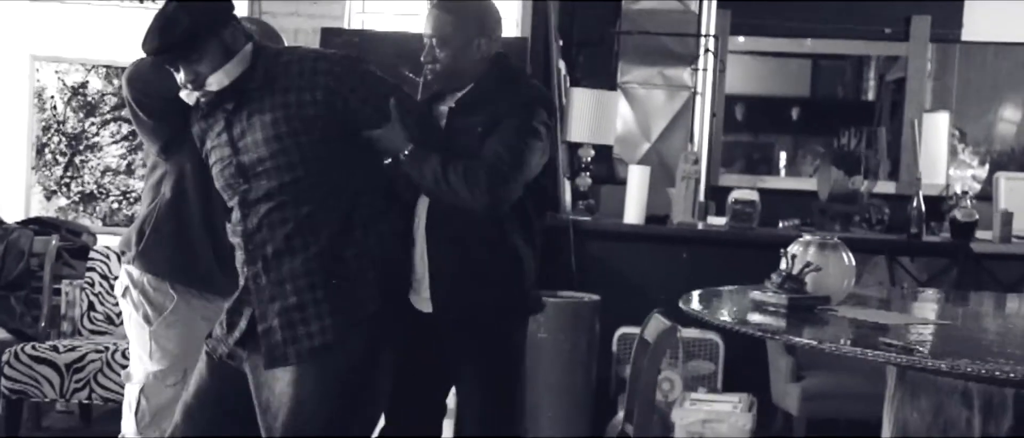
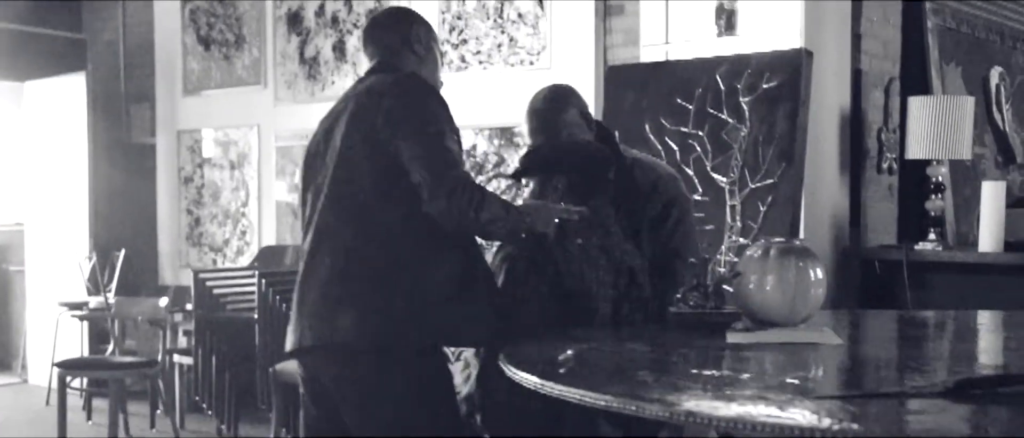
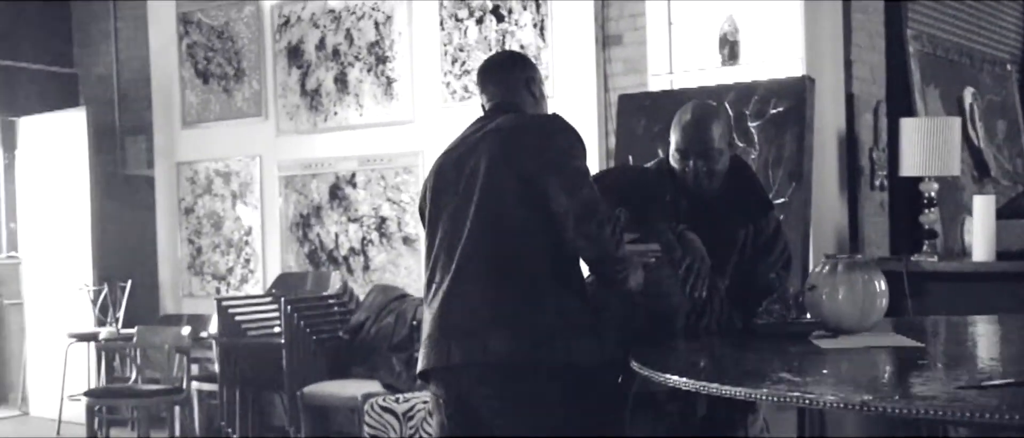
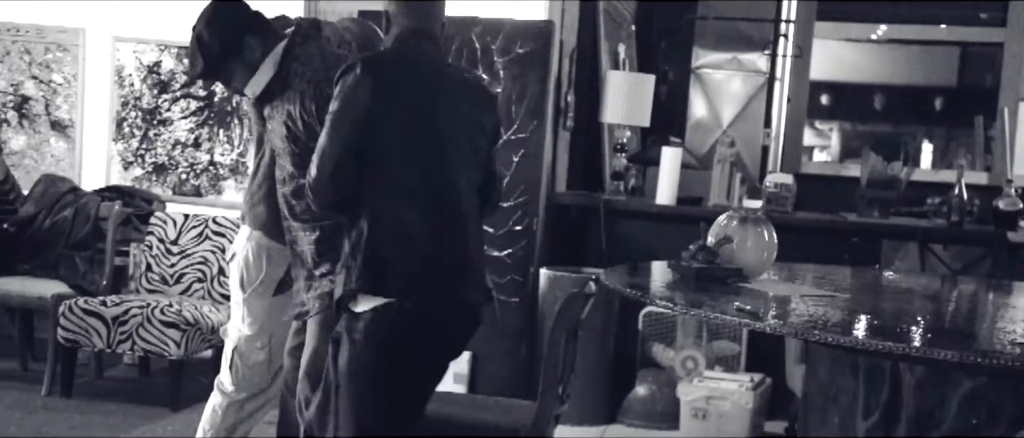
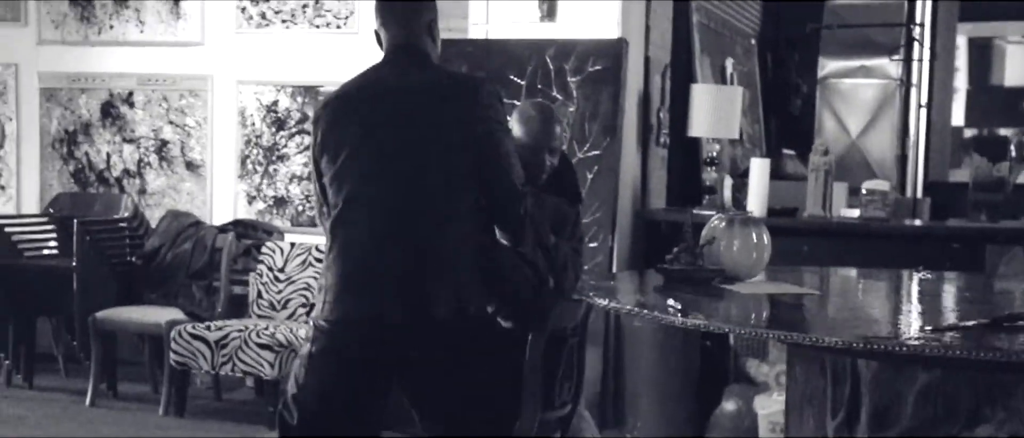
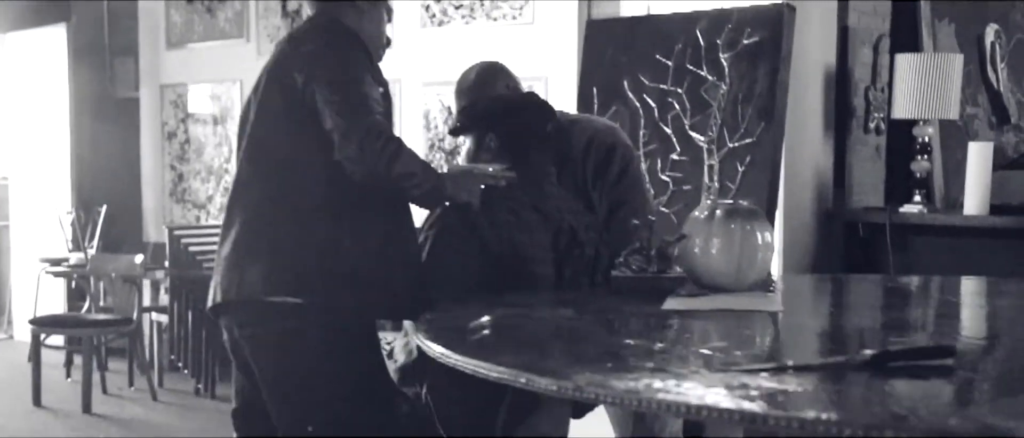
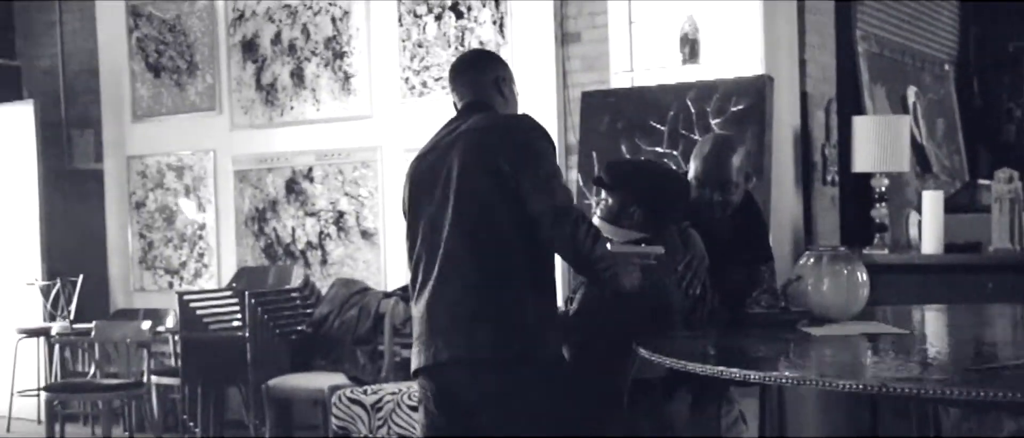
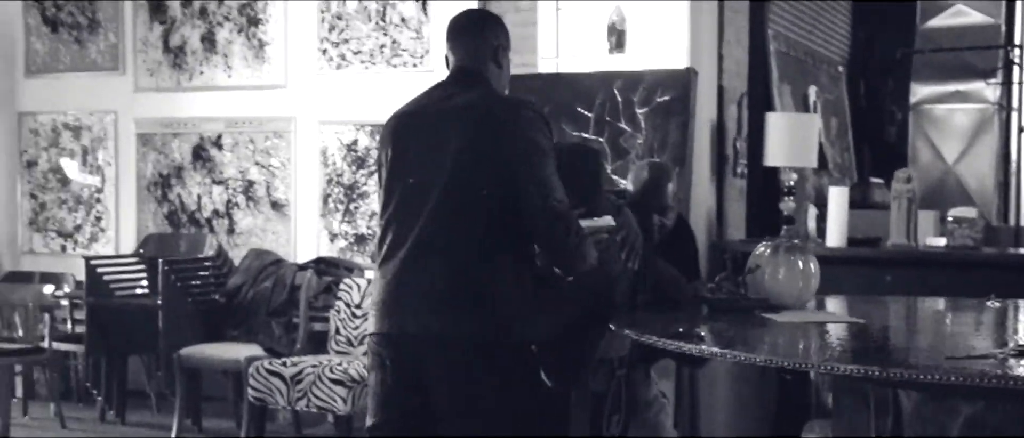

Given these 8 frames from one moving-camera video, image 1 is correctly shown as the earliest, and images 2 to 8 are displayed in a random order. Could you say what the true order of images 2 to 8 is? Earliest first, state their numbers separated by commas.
4, 5, 8, 7, 3, 2, 6
